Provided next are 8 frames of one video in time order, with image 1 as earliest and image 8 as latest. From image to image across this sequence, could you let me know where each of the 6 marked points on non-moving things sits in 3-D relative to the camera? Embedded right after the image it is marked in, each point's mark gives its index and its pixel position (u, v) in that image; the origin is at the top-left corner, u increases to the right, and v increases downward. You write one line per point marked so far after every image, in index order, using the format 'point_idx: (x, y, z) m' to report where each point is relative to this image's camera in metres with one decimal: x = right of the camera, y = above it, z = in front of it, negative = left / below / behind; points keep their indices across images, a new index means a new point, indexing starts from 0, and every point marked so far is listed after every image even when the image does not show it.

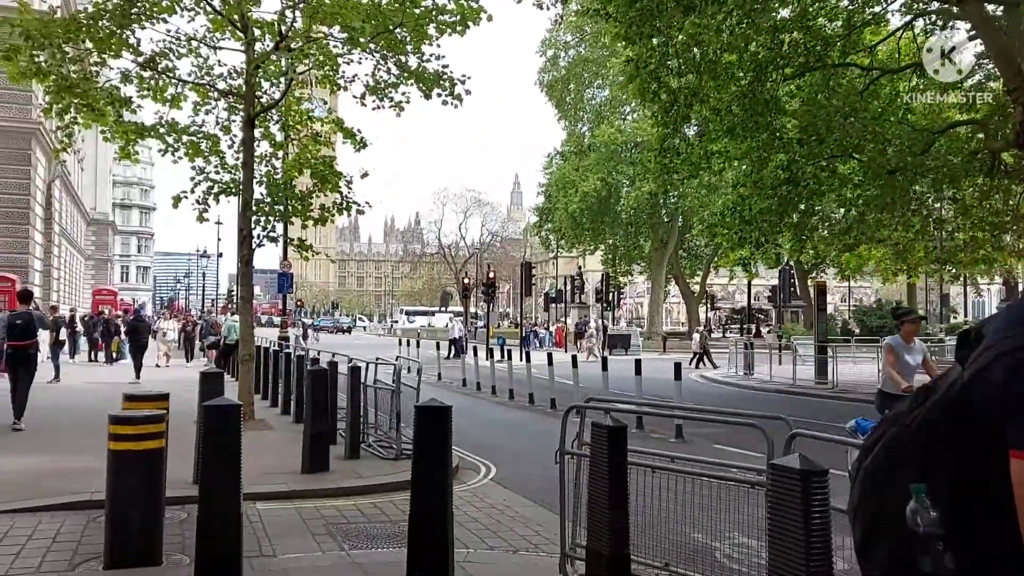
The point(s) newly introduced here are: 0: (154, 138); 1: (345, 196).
0: (-5.4, +2.3, +12.7) m
1: (-2.3, +1.3, +11.8) m
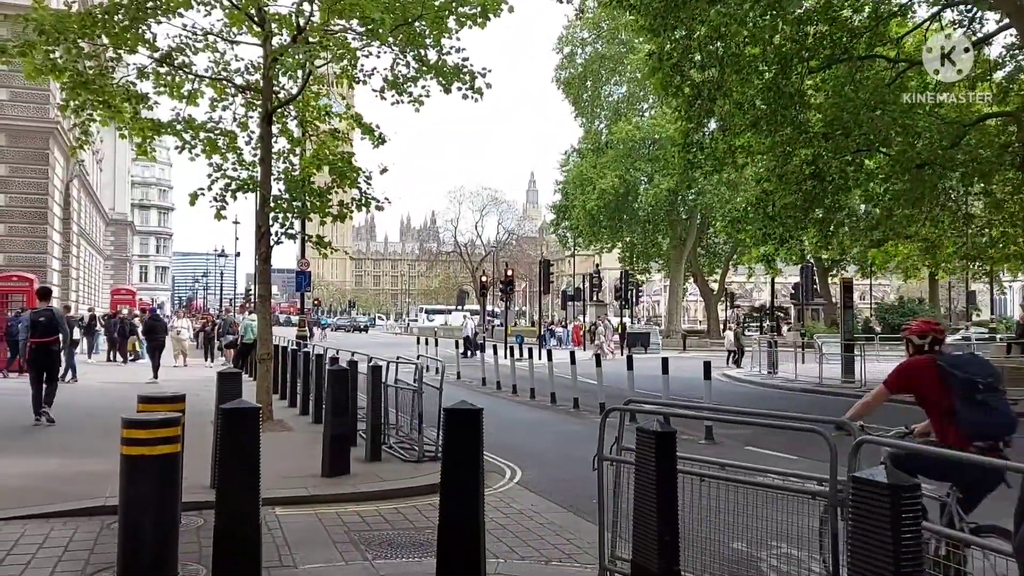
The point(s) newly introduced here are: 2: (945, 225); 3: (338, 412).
0: (-5.1, +2.3, +12.5) m
1: (-2.0, +1.4, +11.6) m
2: (+9.6, +1.3, +18.8) m
3: (-1.5, -1.1, +7.4) m
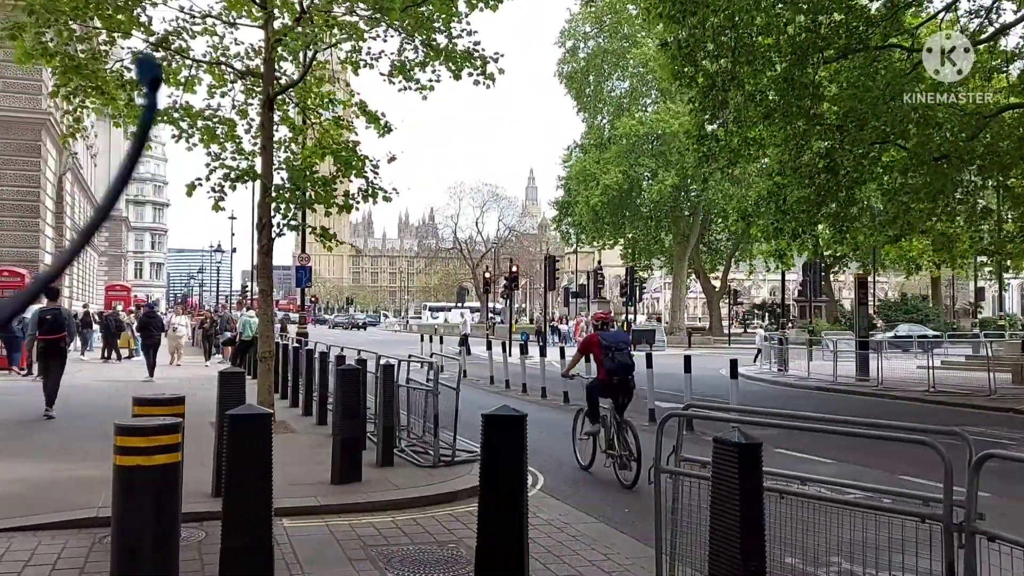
0: (-4.9, +2.3, +12.0) m
1: (-1.9, +1.4, +11.1) m
2: (+9.8, +1.4, +18.4) m
3: (-1.3, -1.1, +6.9) m
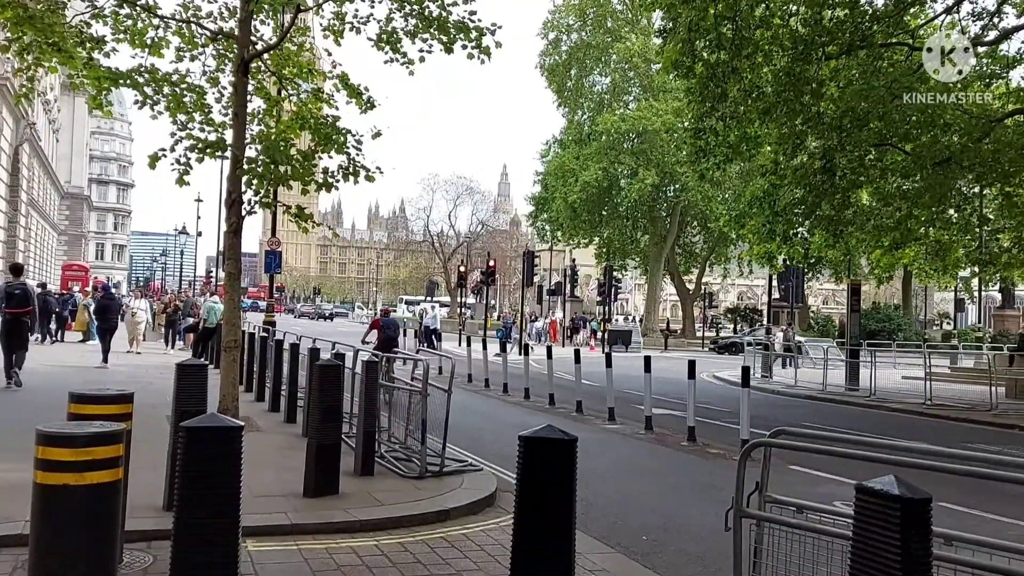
0: (-5.0, +2.6, +11.0) m
1: (-1.9, +1.6, +10.1) m
2: (+9.4, +1.2, +17.9) m
3: (-1.3, -0.9, +6.0) m
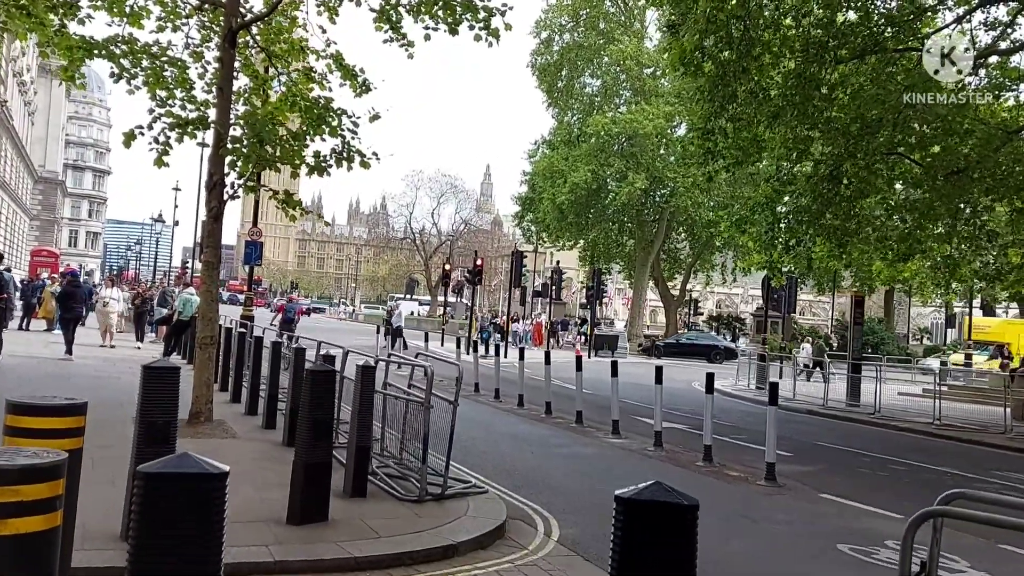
0: (-4.9, +2.8, +10.1) m
1: (-1.8, +1.6, +9.3) m
2: (+9.3, +0.8, +17.3) m
3: (-1.2, -0.9, +5.2) m
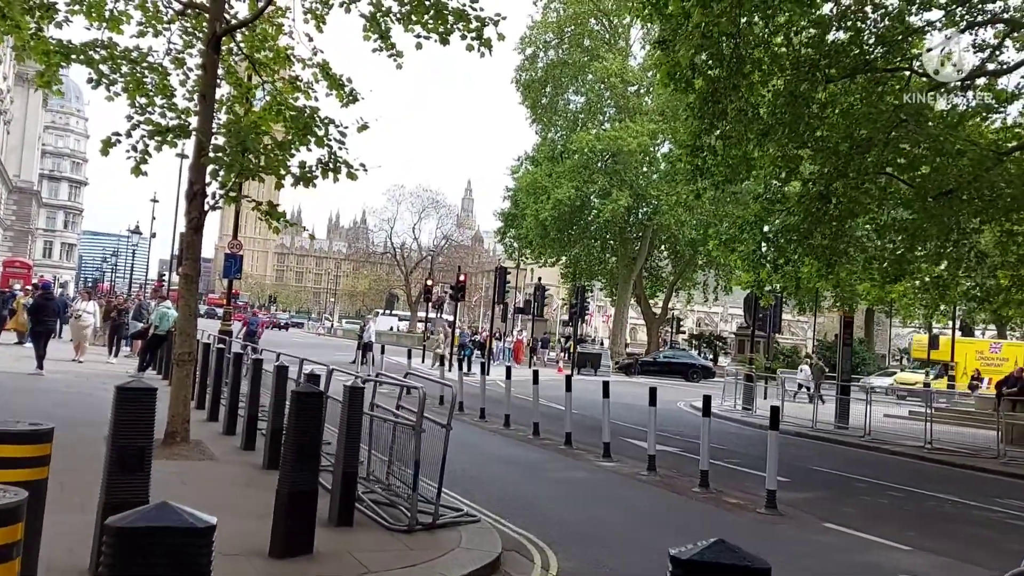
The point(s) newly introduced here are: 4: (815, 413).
0: (-5.0, +2.6, +9.7) m
1: (-1.9, +1.5, +9.0) m
2: (+9.0, +0.4, +17.3) m
3: (-1.2, -1.0, +4.9) m
4: (+6.2, -2.6, +17.2) m
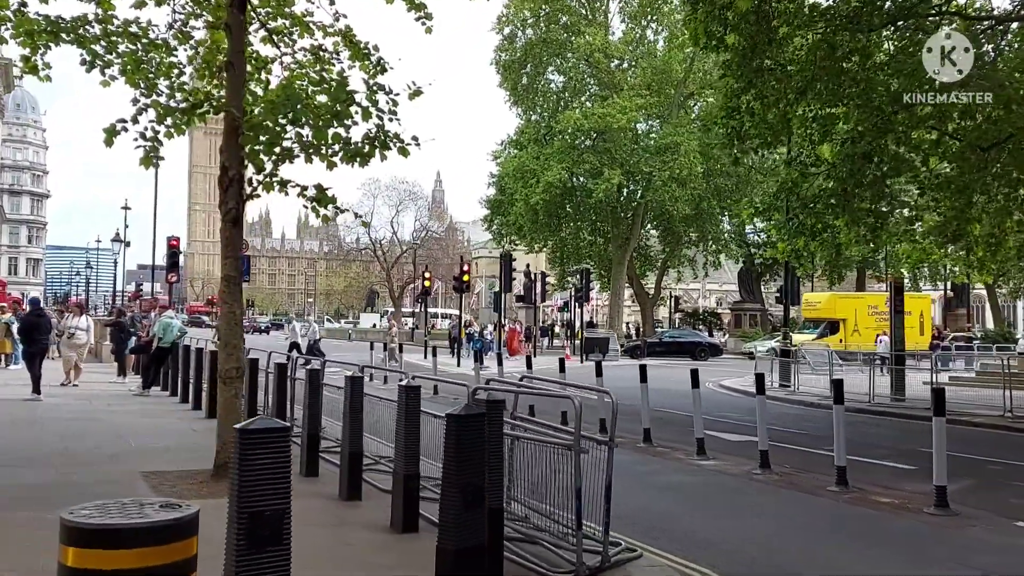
0: (-4.4, +2.5, +8.4) m
1: (-1.2, +1.5, +7.8) m
2: (+9.5, +1.2, +16.4) m
3: (-0.2, -0.9, +3.7) m
4: (+6.8, -1.9, +16.3) m
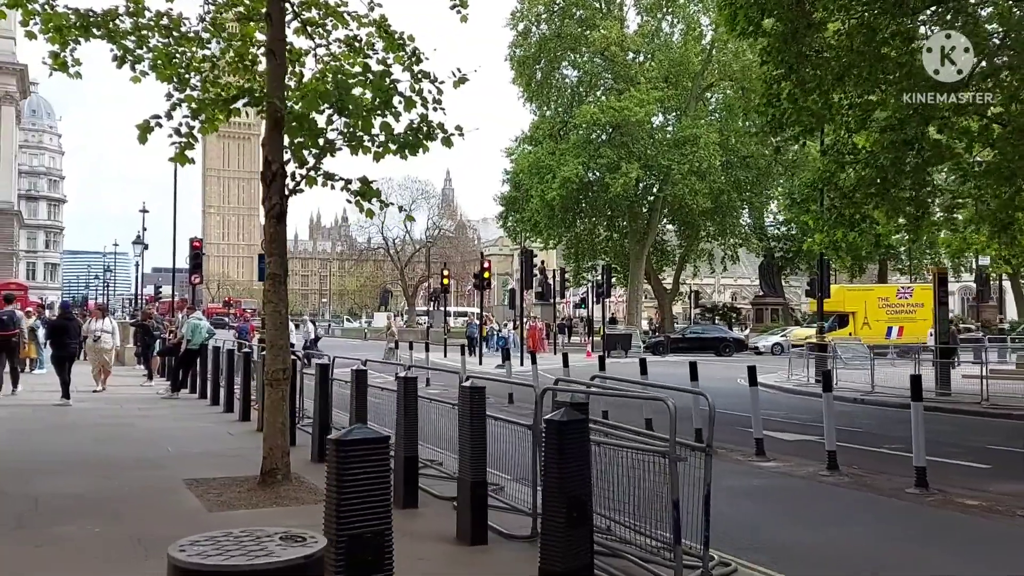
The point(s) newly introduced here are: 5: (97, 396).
0: (-3.9, +2.5, +8.1) m
1: (-0.8, +1.5, +7.5) m
2: (+10.0, +1.4, +15.9) m
3: (+0.2, -0.9, +3.4) m
4: (+7.5, -1.7, +15.8) m
5: (-7.1, -1.8, +14.4) m
